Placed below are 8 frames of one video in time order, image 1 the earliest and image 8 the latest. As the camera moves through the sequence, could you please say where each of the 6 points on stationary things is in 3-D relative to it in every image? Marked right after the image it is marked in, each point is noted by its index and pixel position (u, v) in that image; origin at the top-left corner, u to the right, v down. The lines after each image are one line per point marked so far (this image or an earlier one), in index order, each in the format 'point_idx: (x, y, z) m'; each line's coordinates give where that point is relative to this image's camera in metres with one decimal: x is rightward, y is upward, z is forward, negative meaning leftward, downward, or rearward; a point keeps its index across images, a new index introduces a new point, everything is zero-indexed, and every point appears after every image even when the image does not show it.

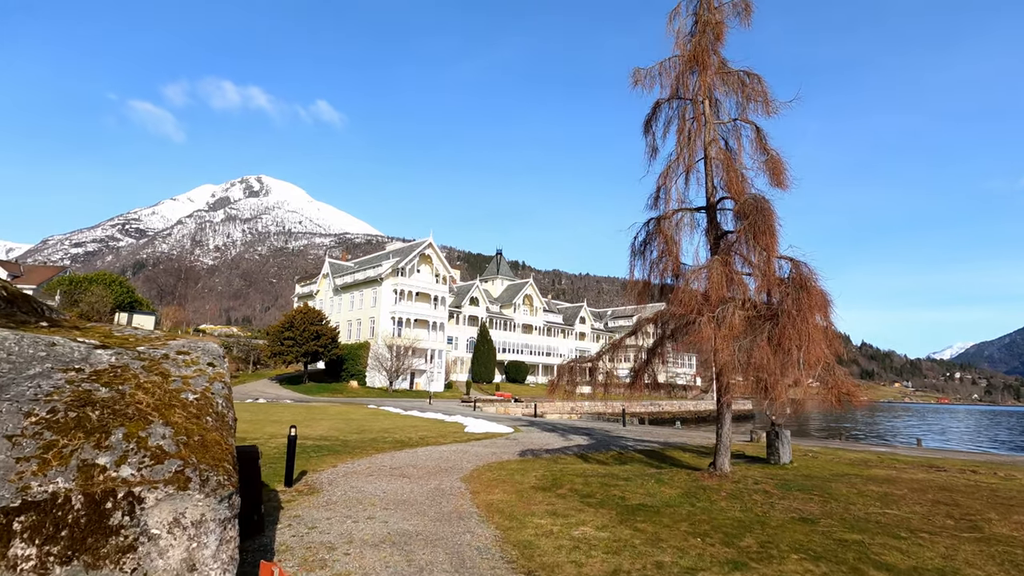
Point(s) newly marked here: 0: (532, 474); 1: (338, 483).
0: (+0.5, -4.4, +12.5) m
1: (-3.6, -4.0, +10.9) m
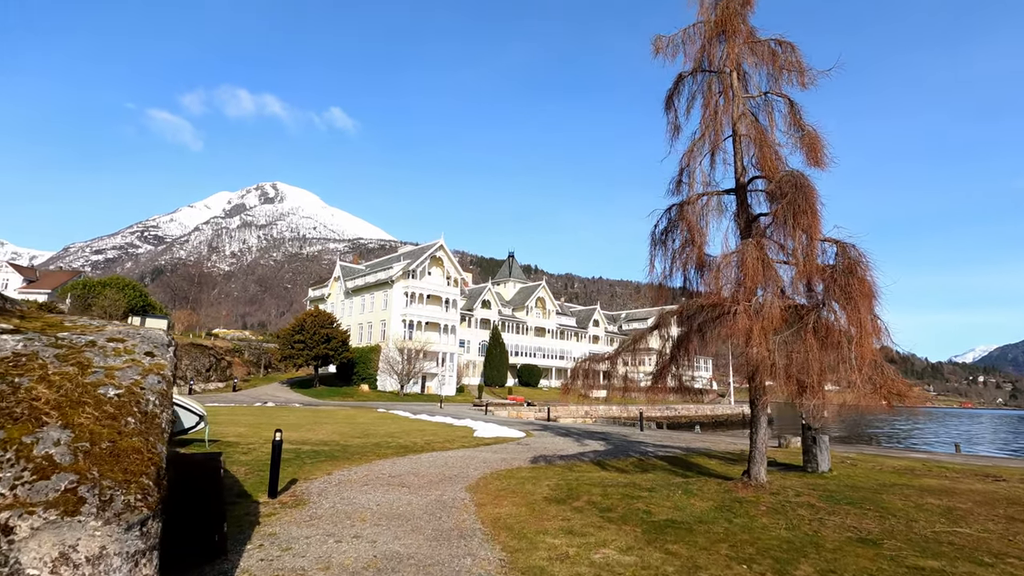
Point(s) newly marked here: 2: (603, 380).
0: (+0.7, -4.1, +11.3) m
1: (-3.4, -3.8, +9.8) m
2: (+2.2, -2.2, +13.2) m
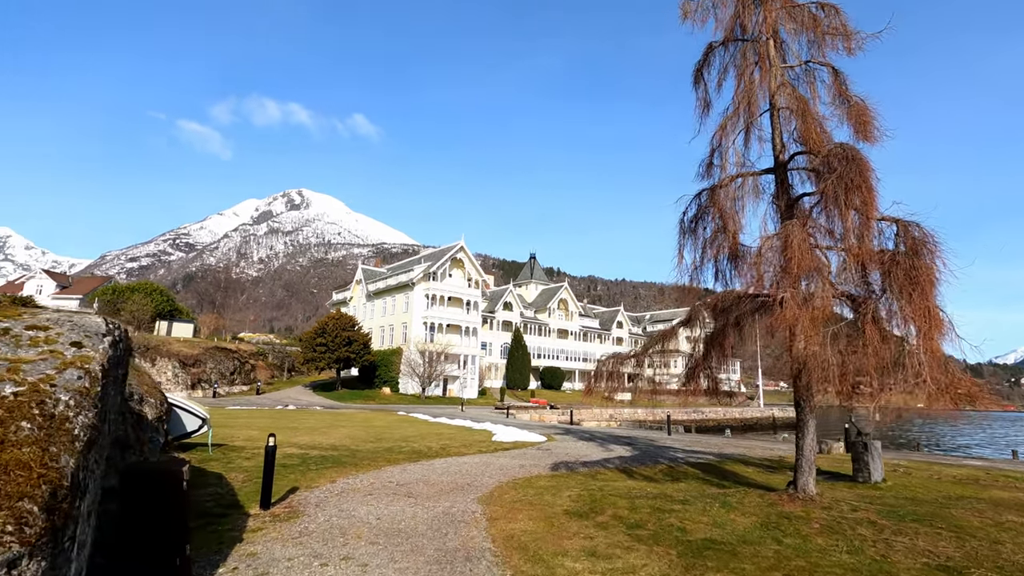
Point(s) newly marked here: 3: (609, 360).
0: (+1.0, -4.0, +10.3) m
1: (-3.1, -3.6, +9.0) m
2: (+2.6, -2.0, +12.1) m
3: (+2.2, -1.6, +12.3) m
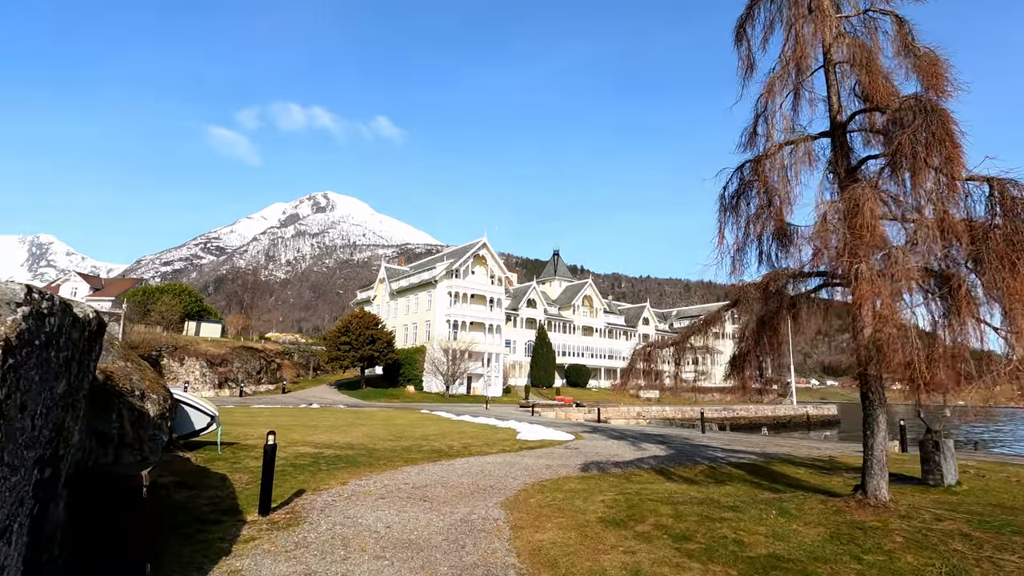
0: (+1.5, -3.6, +9.2) m
1: (-2.7, -3.4, +8.1) m
2: (+3.1, -1.7, +10.9) m
3: (+2.8, -1.2, +11.2) m
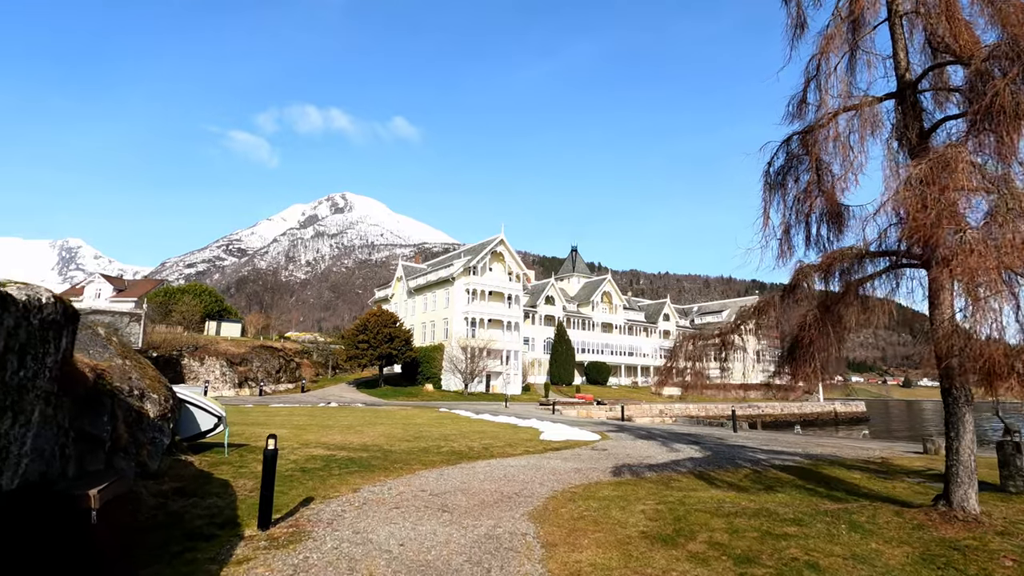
0: (+1.9, -3.4, +8.2) m
1: (-2.3, -3.2, +7.2) m
2: (+3.6, -1.4, +9.9) m
3: (+3.2, -1.0, +10.1) m
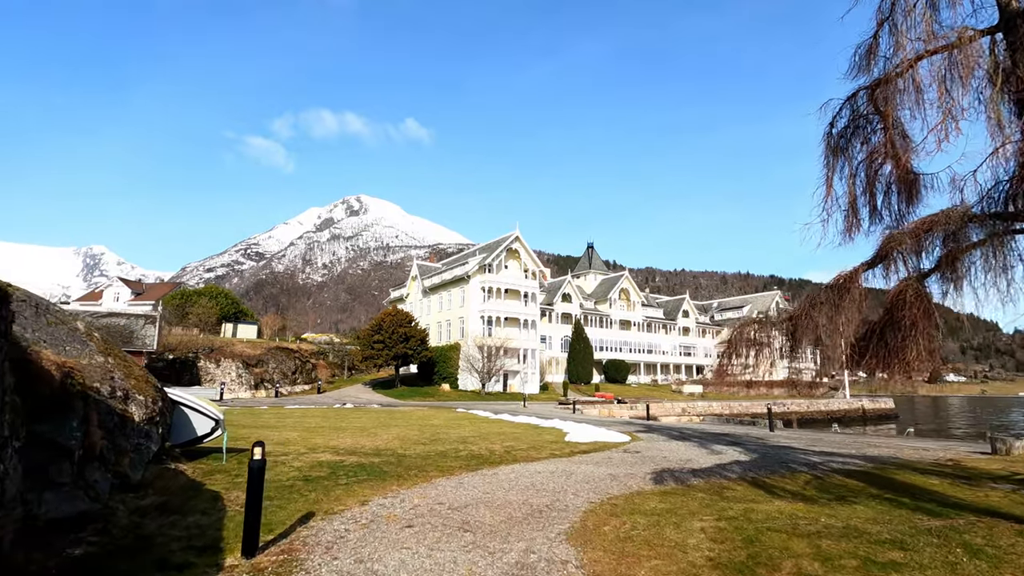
0: (+2.4, -3.1, +6.9) m
1: (-1.9, -2.9, +6.0) m
2: (+4.0, -1.1, +8.5) m
3: (+3.7, -0.6, +8.7) m
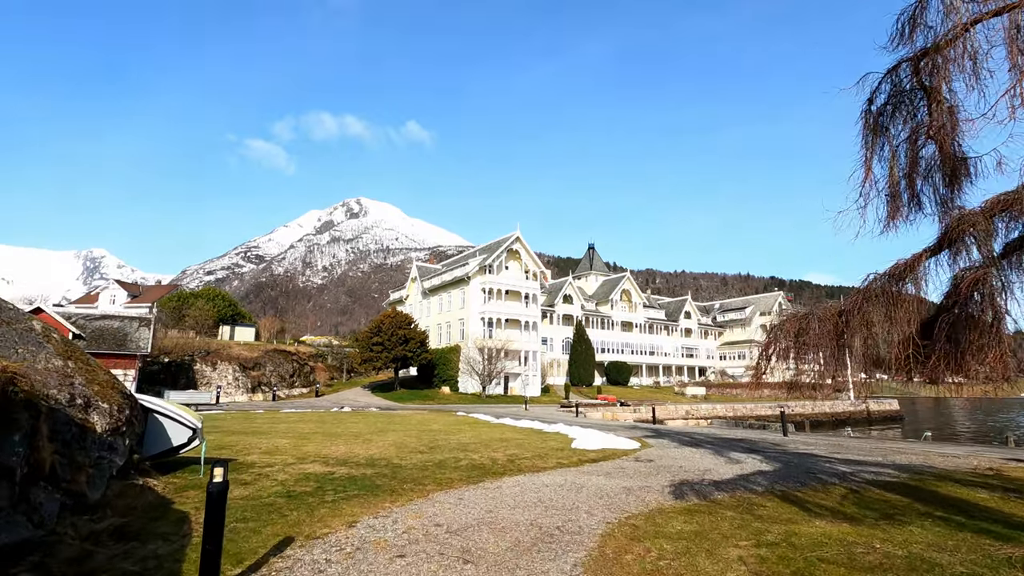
0: (+2.5, -3.0, +6.0) m
1: (-1.8, -2.8, +5.0) m
2: (+4.1, -1.0, +7.6) m
3: (+3.8, -0.5, +7.8) m
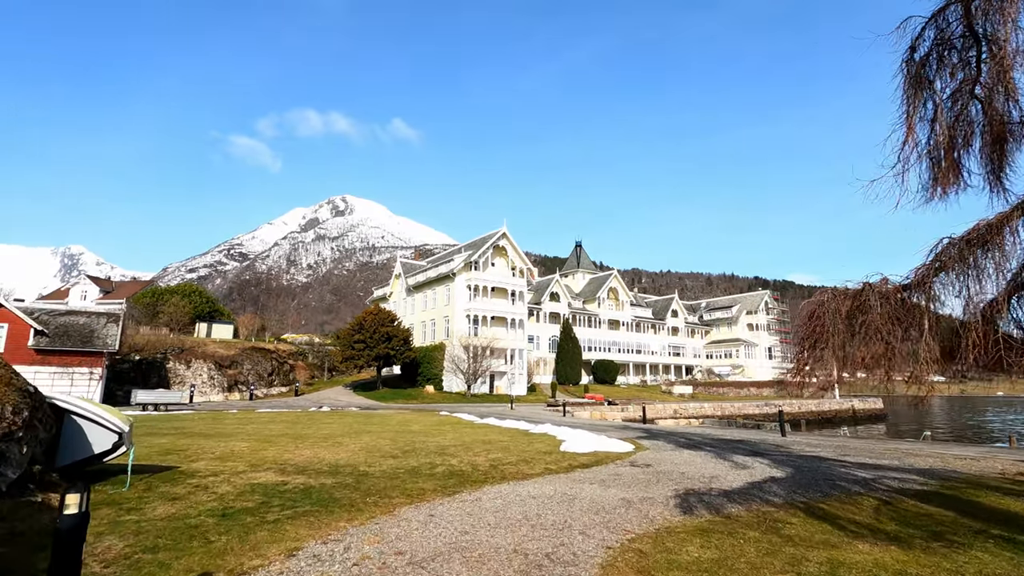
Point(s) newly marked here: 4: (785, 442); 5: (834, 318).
0: (+2.3, -2.7, +4.7) m
1: (-2.0, -2.5, +3.6) m
2: (+3.9, -0.7, +6.3) m
3: (+3.5, -0.3, +6.5) m
4: (+9.1, -5.0, +17.5) m
5: (+3.6, -0.4, +6.4) m
